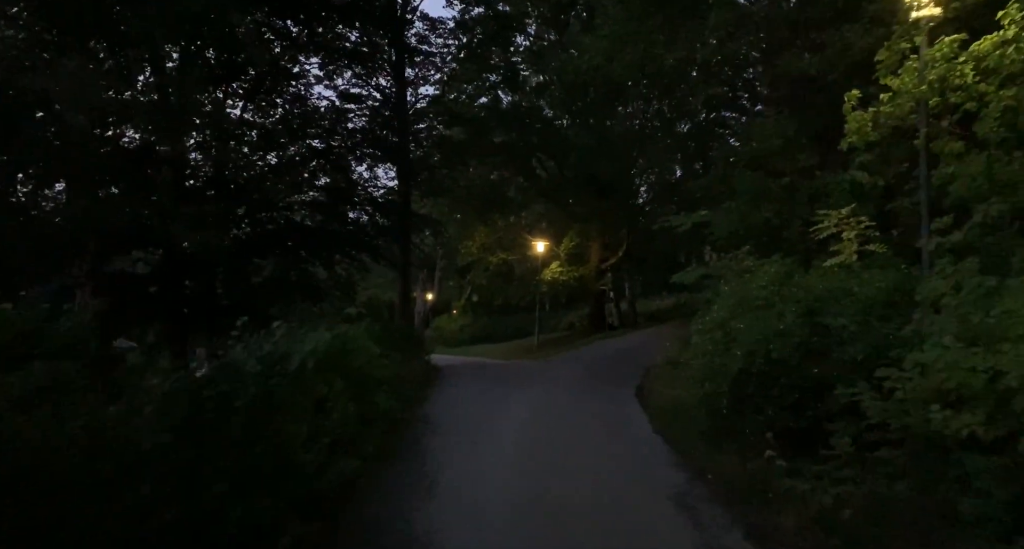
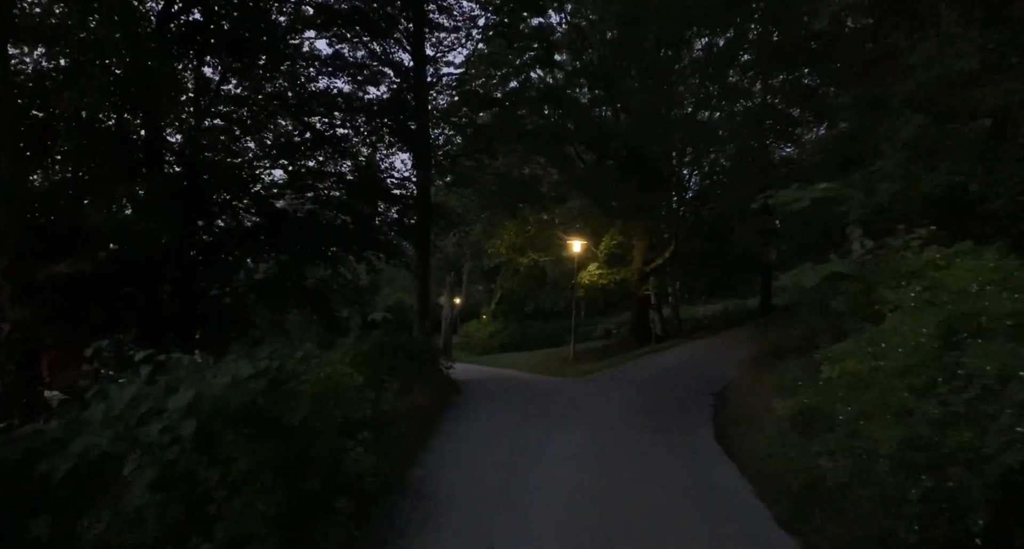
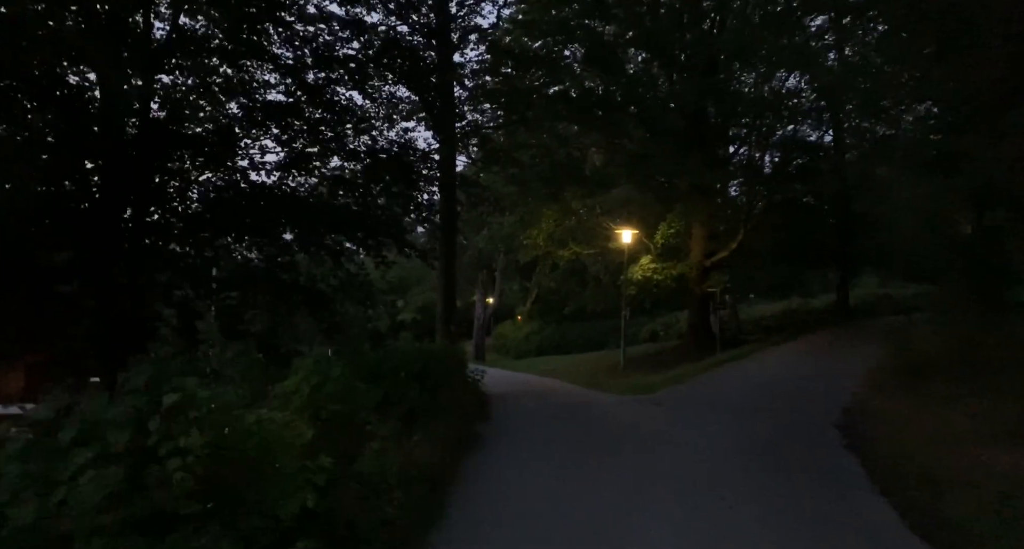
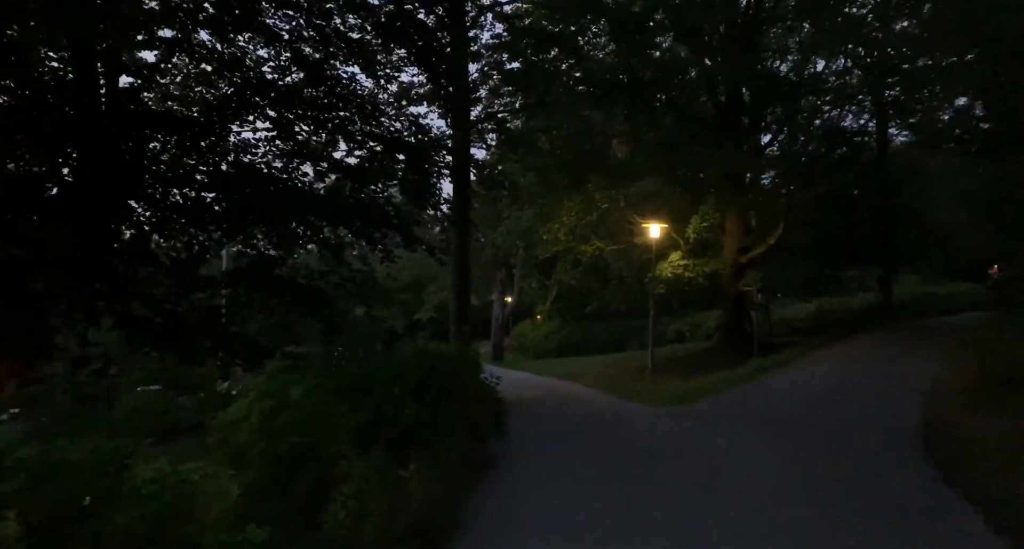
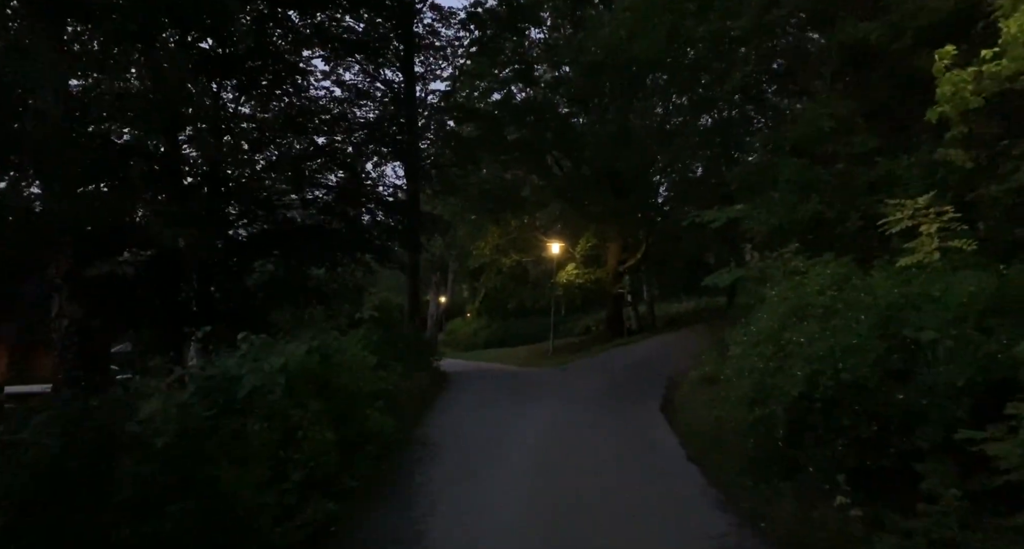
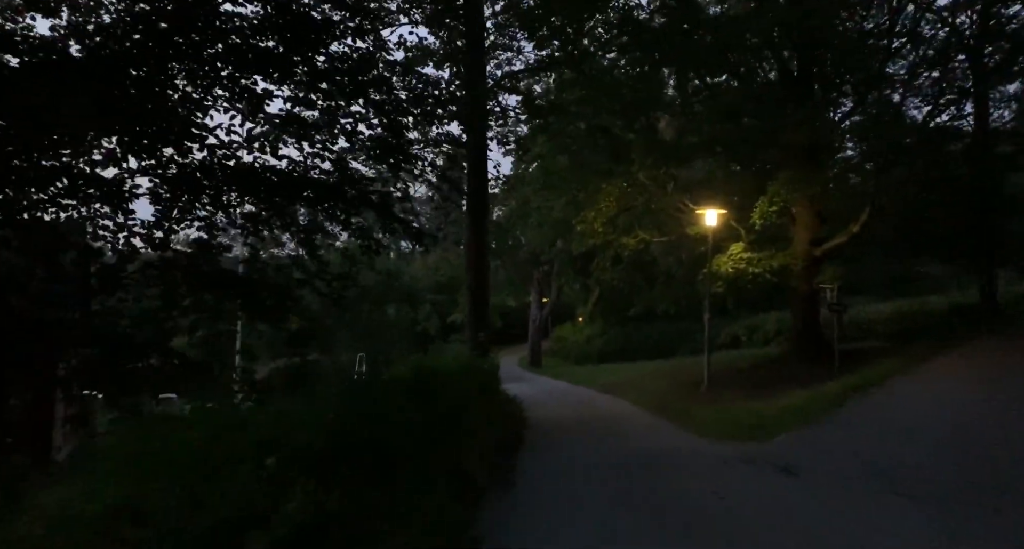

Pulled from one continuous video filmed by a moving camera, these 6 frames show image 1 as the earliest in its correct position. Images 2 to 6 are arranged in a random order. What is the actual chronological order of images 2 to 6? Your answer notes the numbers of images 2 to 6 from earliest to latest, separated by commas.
5, 2, 3, 4, 6
